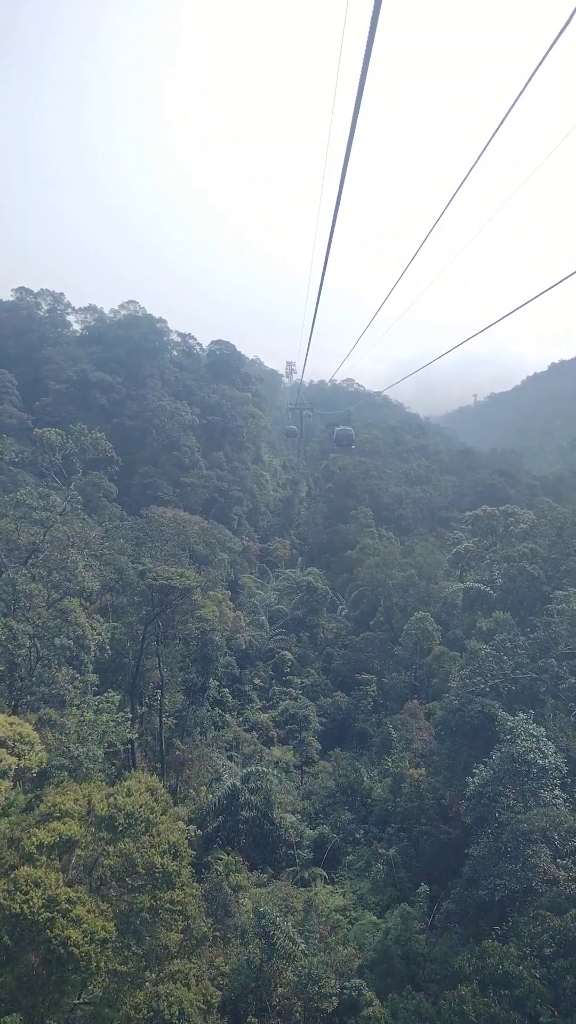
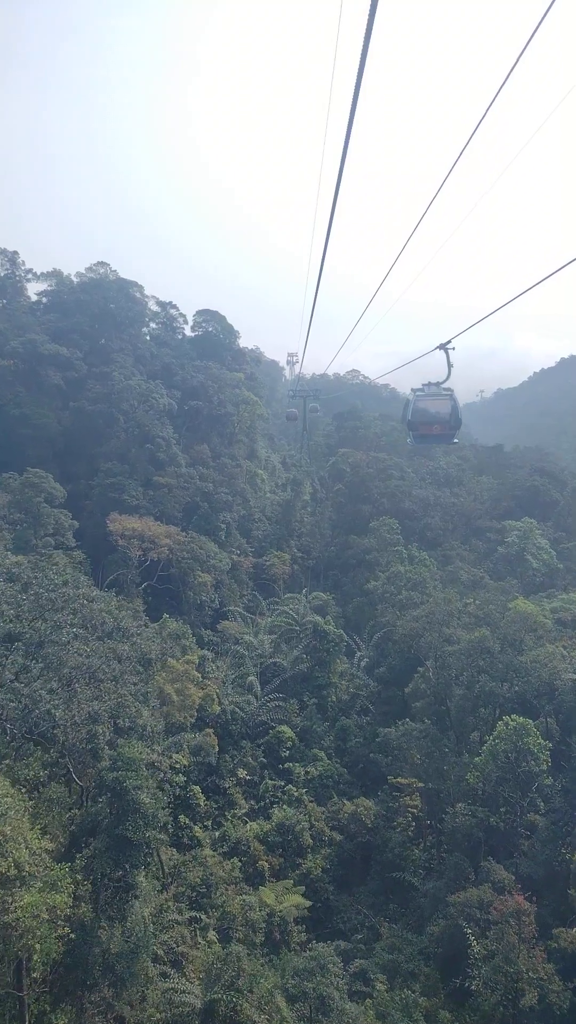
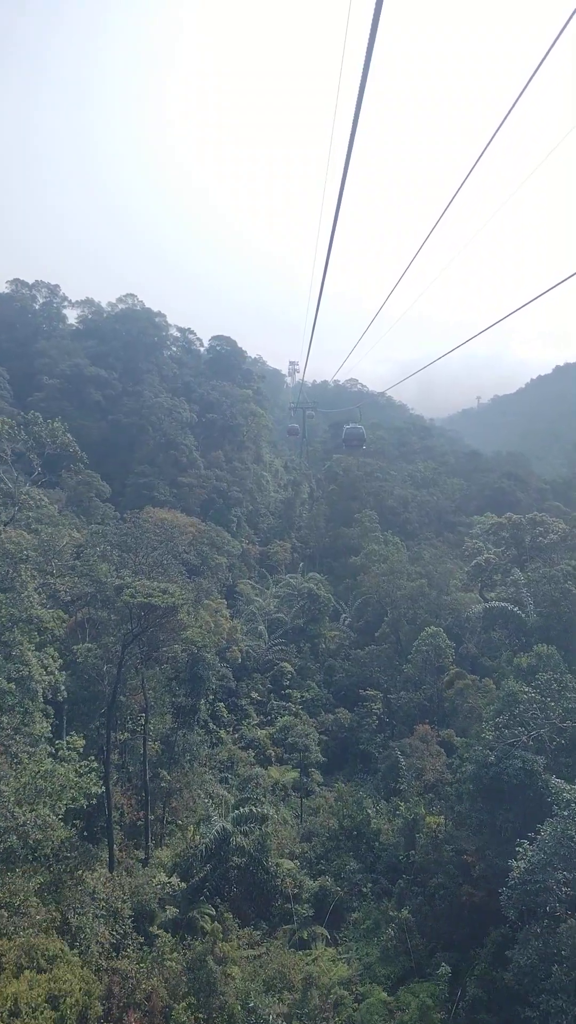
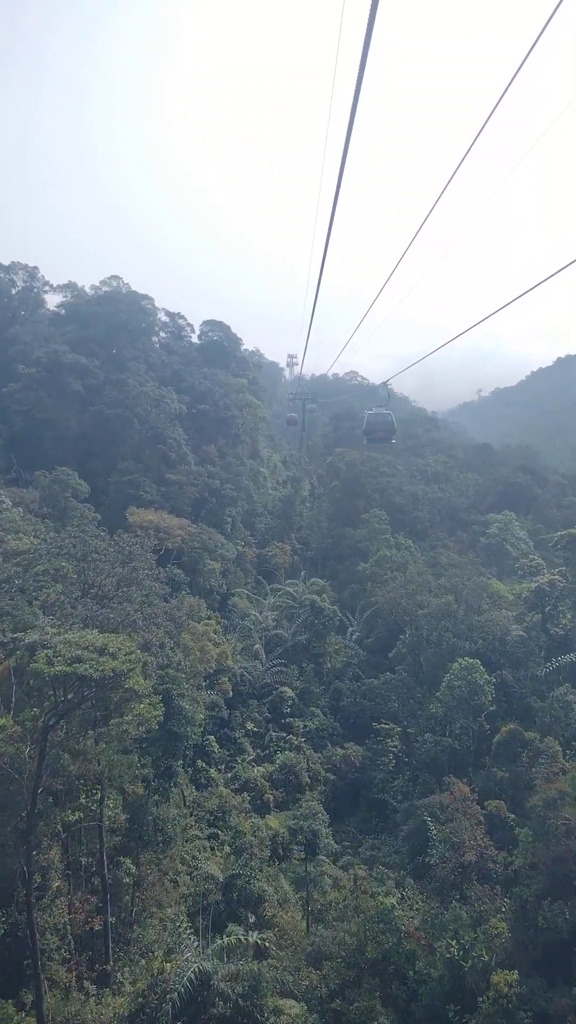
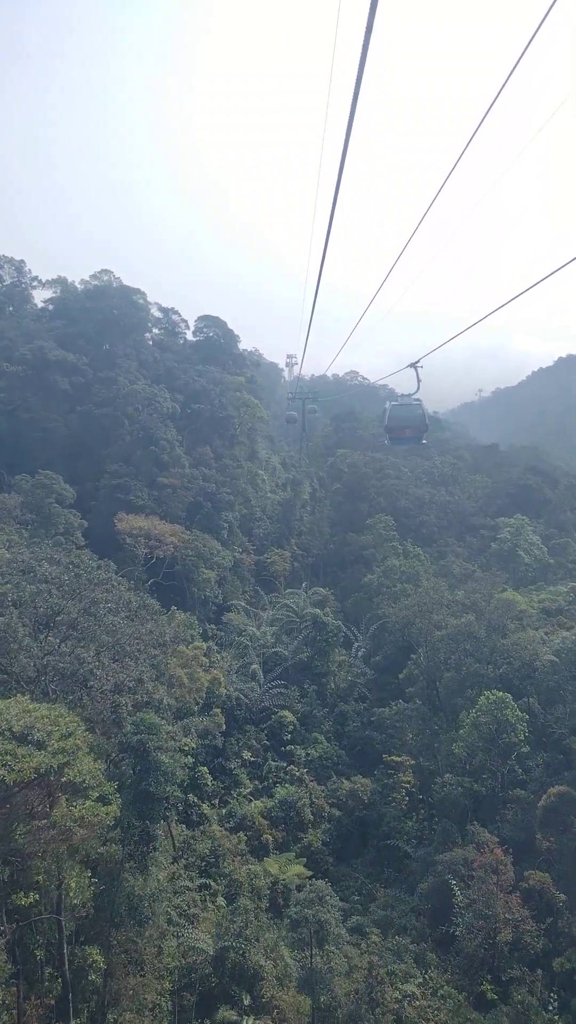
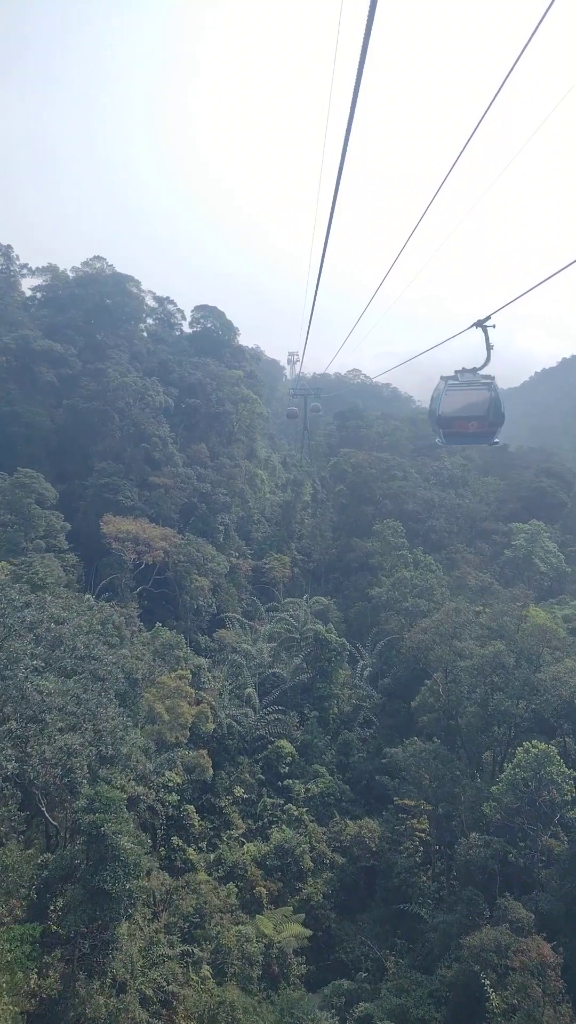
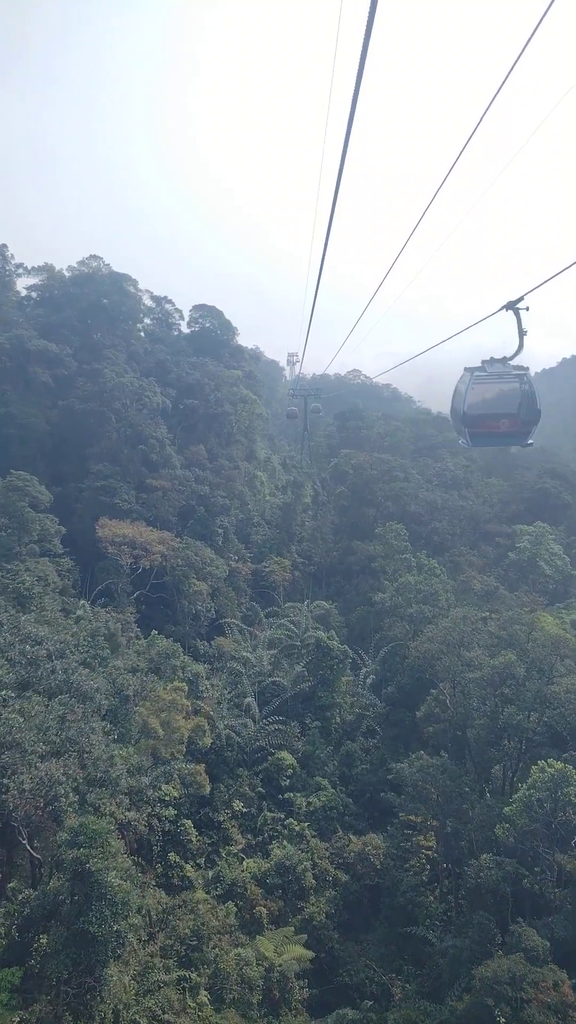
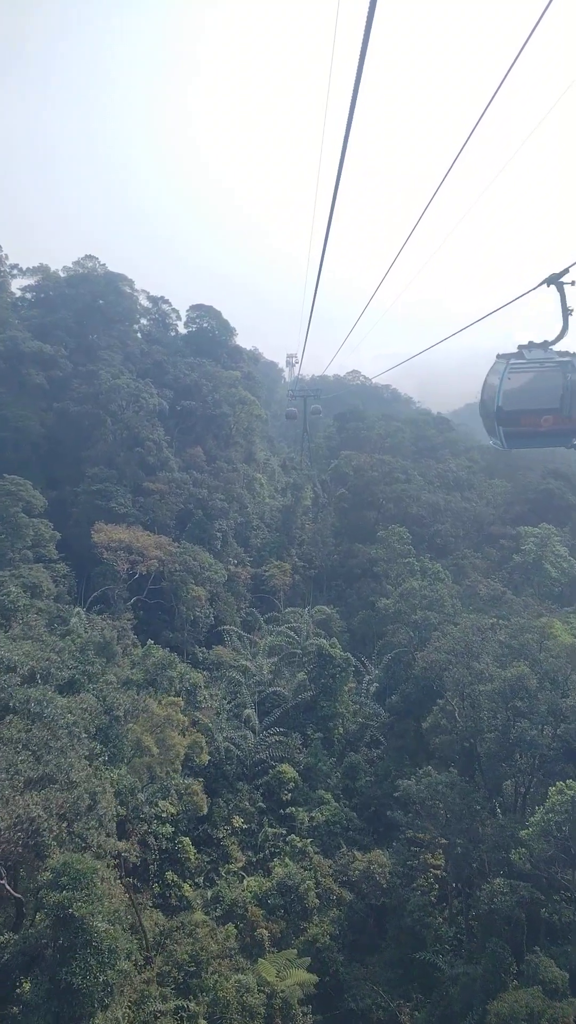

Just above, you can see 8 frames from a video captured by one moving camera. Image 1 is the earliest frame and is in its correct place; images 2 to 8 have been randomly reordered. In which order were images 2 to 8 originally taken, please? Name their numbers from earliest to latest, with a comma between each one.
3, 4, 5, 2, 6, 7, 8
